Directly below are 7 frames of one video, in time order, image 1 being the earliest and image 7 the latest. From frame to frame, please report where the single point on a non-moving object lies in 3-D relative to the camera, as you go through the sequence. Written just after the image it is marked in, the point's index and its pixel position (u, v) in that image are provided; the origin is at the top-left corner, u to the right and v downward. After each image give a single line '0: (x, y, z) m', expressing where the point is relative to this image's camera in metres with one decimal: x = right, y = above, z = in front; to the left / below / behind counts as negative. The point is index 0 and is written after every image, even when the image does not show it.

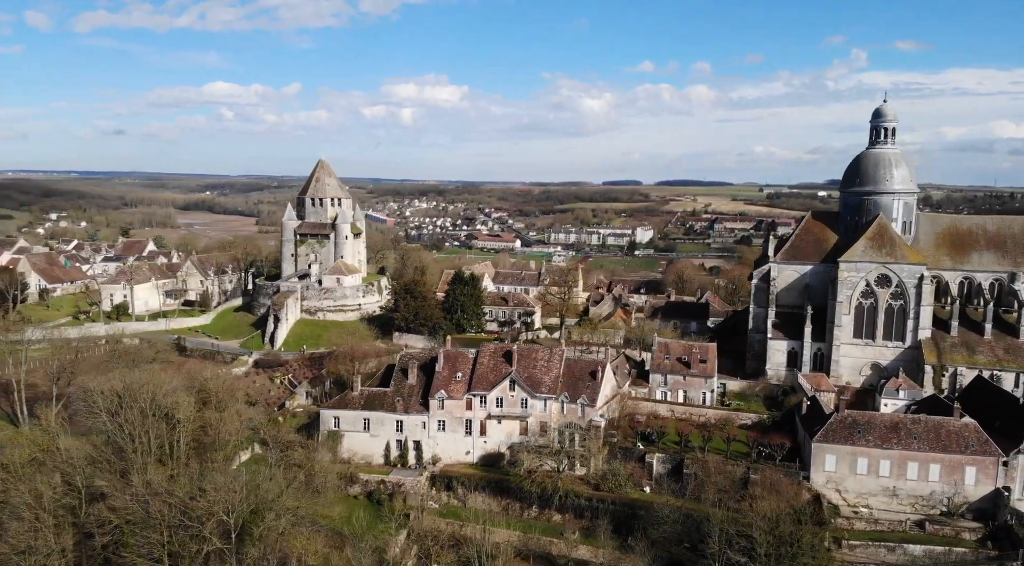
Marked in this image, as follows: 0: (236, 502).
0: (-7.6, -5.9, +19.2) m
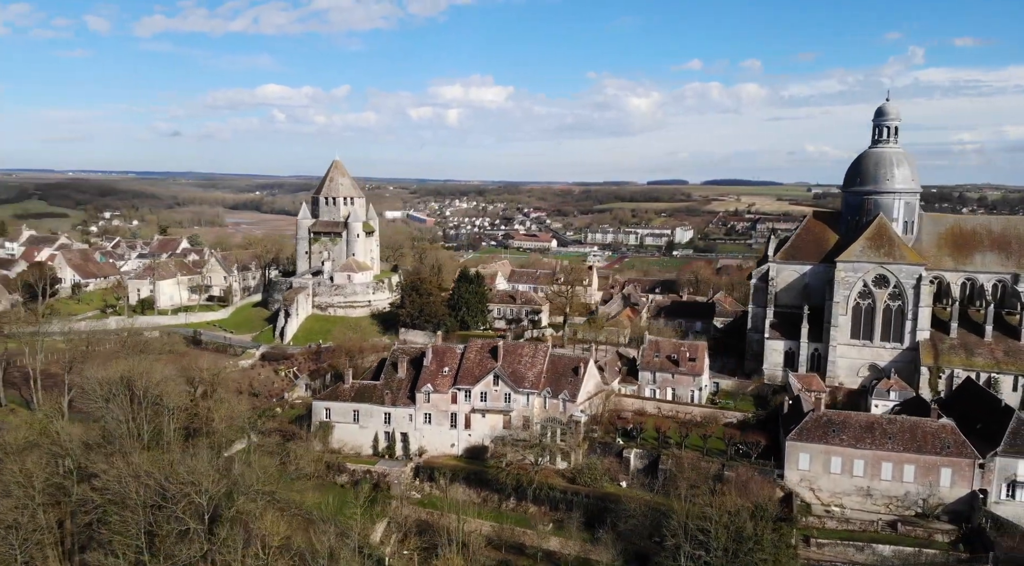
0: (-8.8, -5.8, +20.2) m
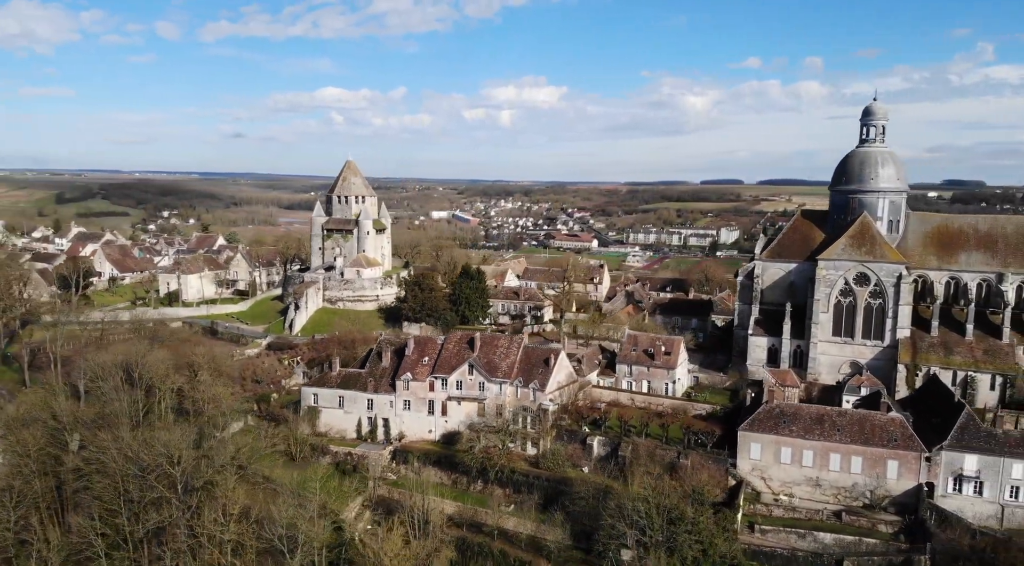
0: (-10.4, -5.4, +22.1) m
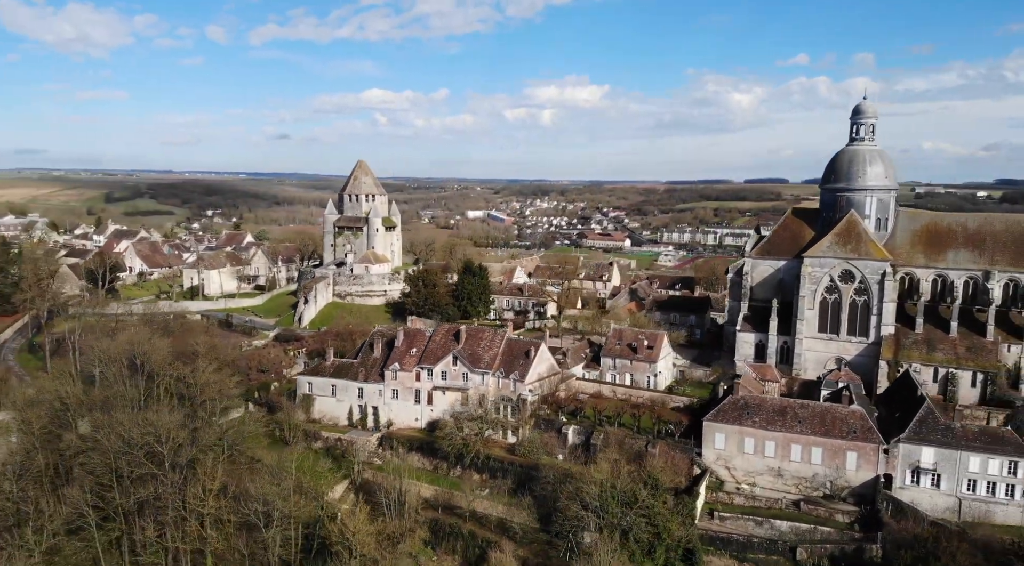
0: (-11.6, -5.1, +23.8) m
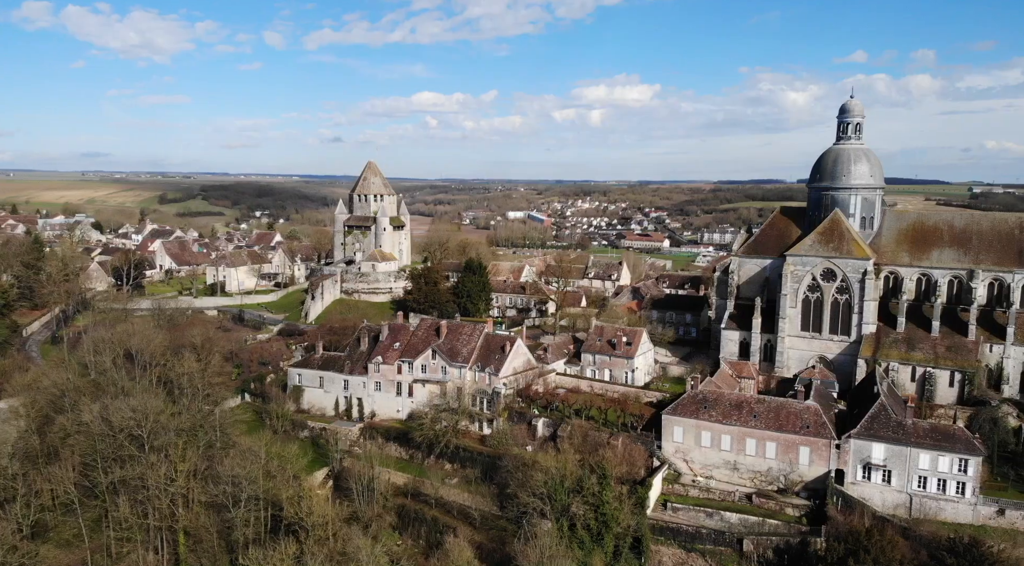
0: (-13.1, -4.9, +25.4) m
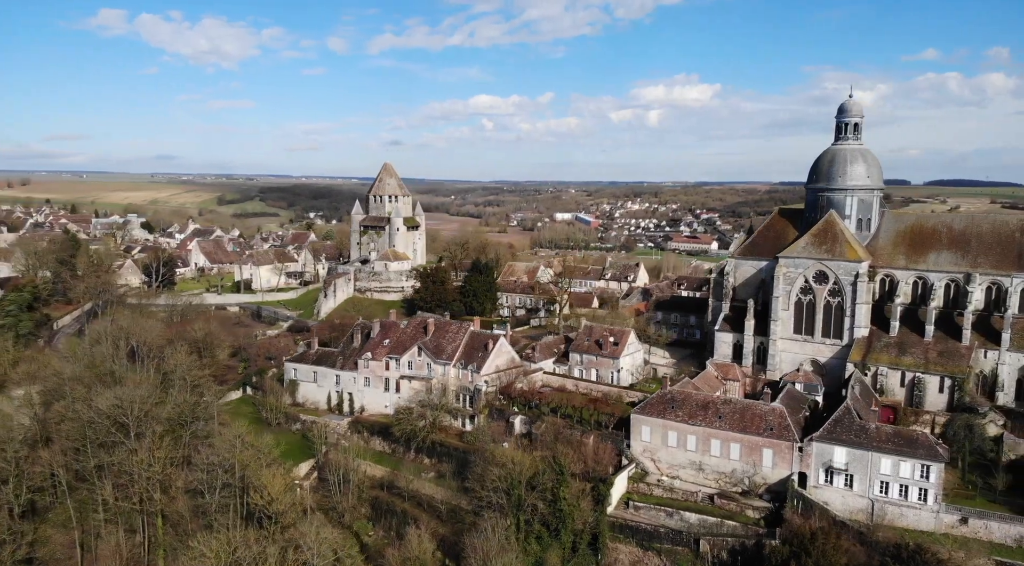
0: (-14.4, -4.7, +26.8) m
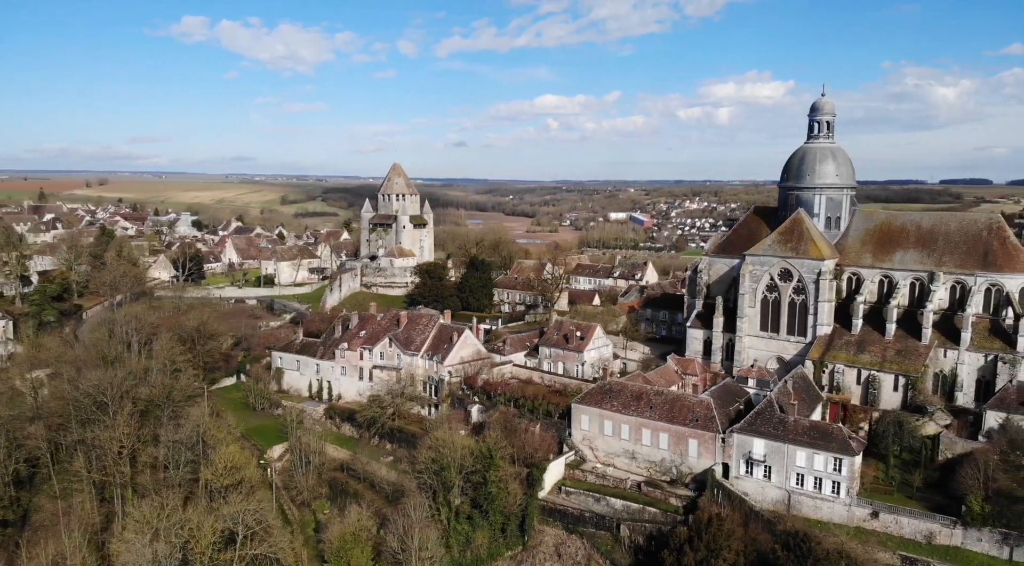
0: (-16.6, -4.3, +29.3) m
